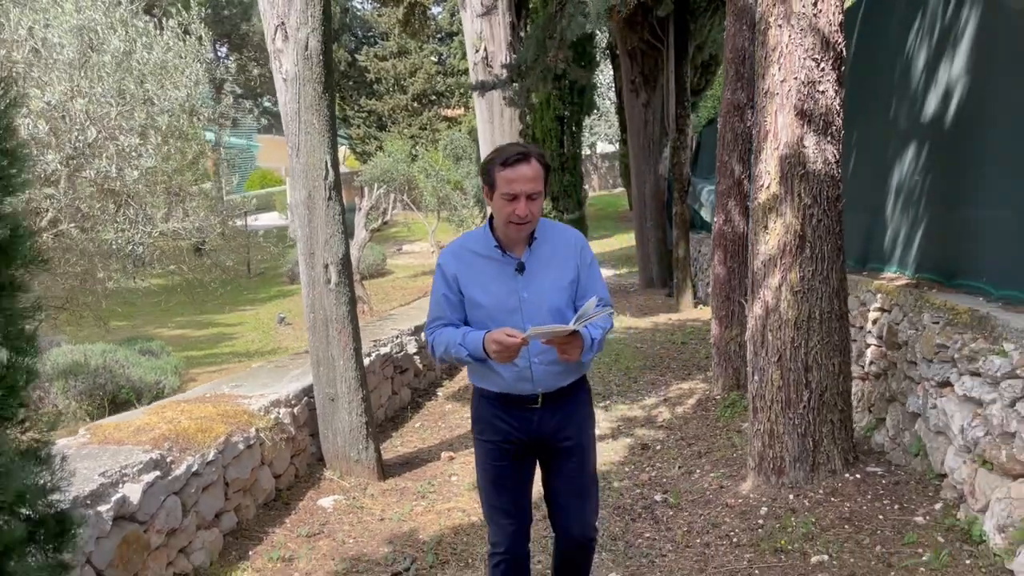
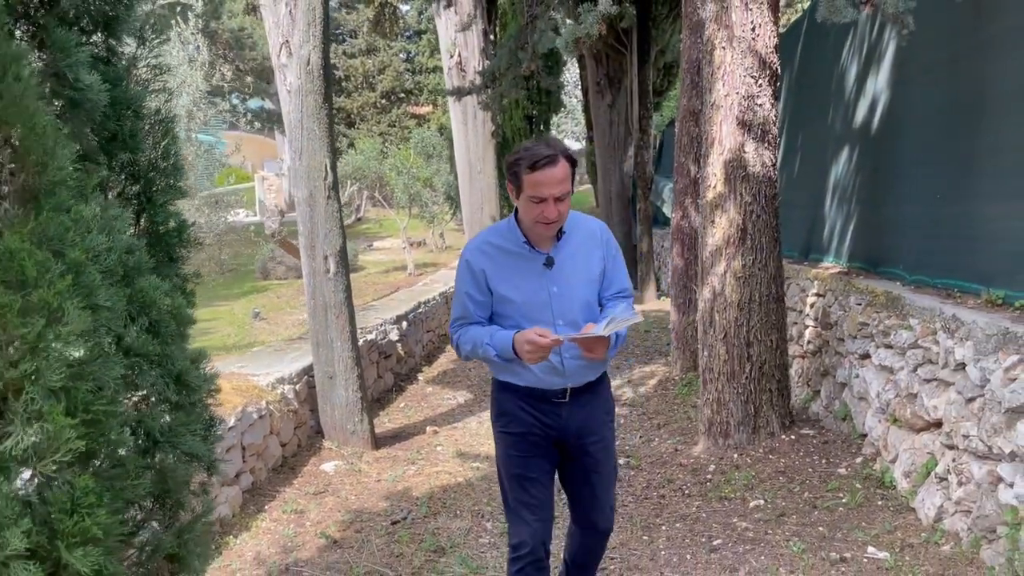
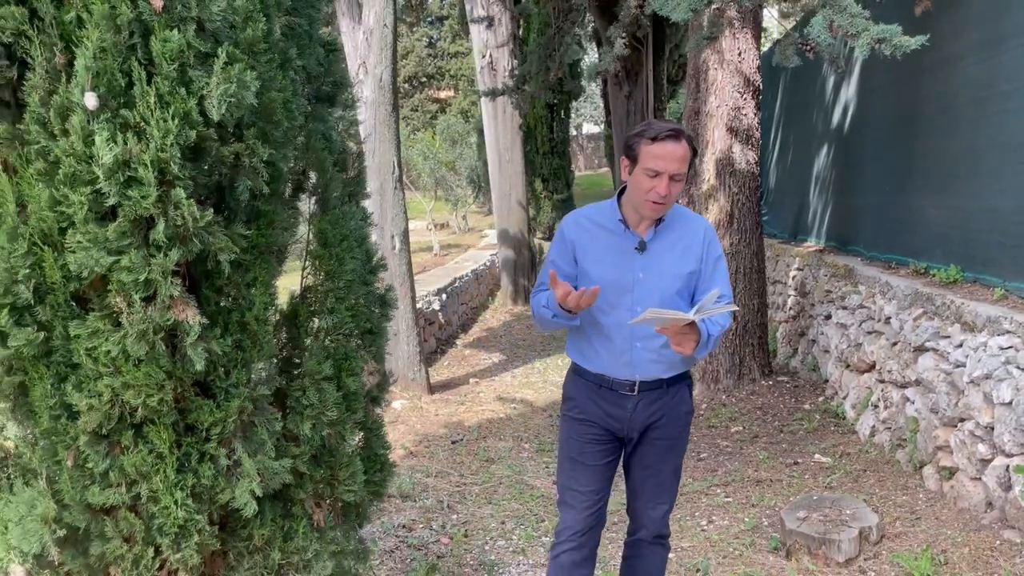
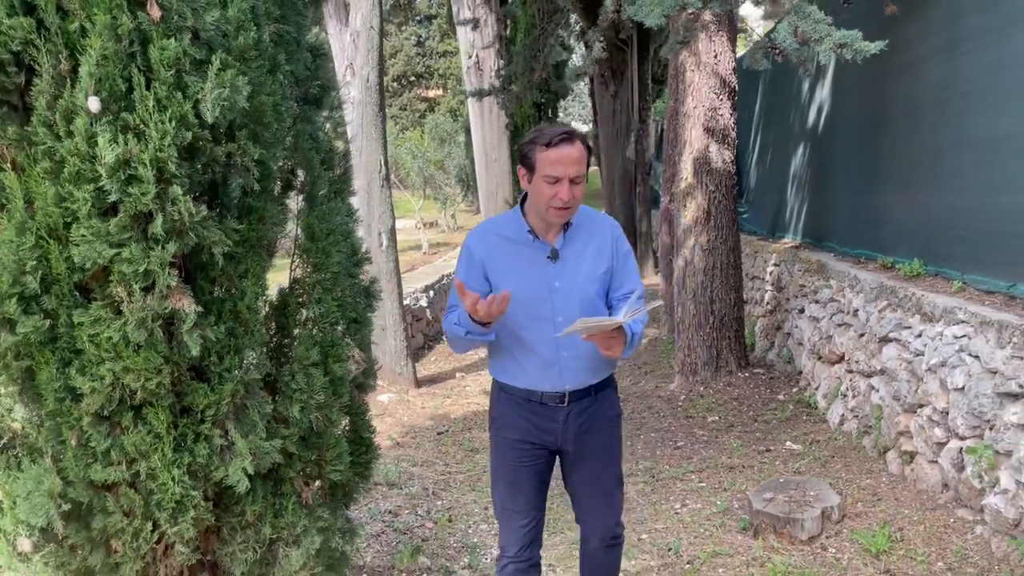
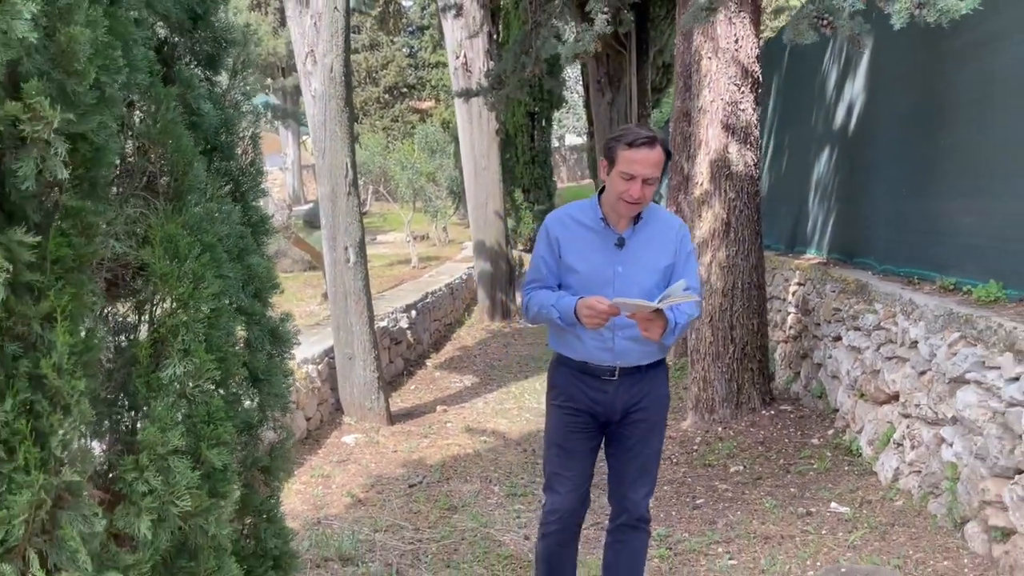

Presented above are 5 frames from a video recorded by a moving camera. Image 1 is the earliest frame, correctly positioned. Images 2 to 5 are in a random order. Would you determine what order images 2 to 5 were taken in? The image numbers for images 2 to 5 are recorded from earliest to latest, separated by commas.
2, 5, 3, 4
